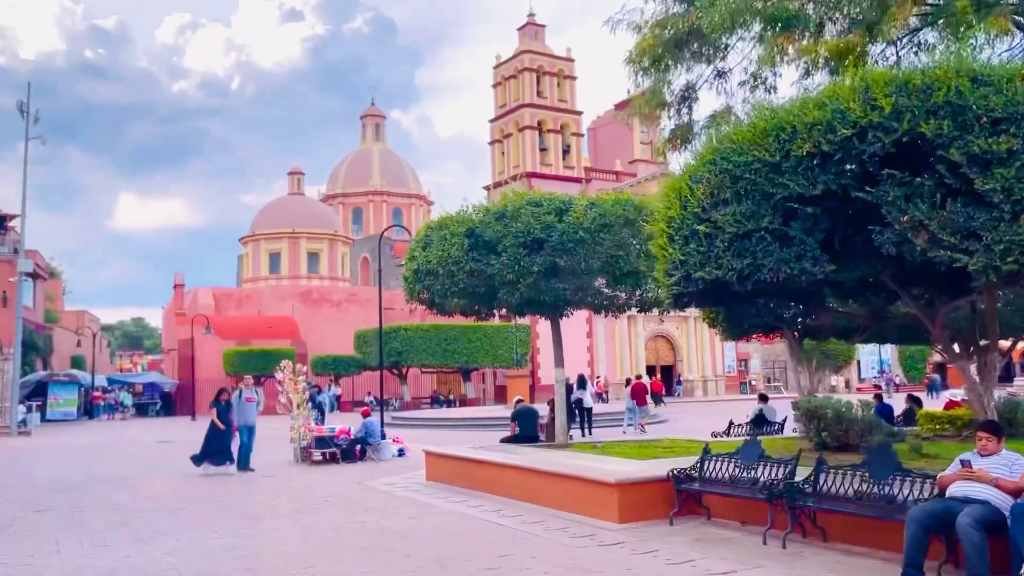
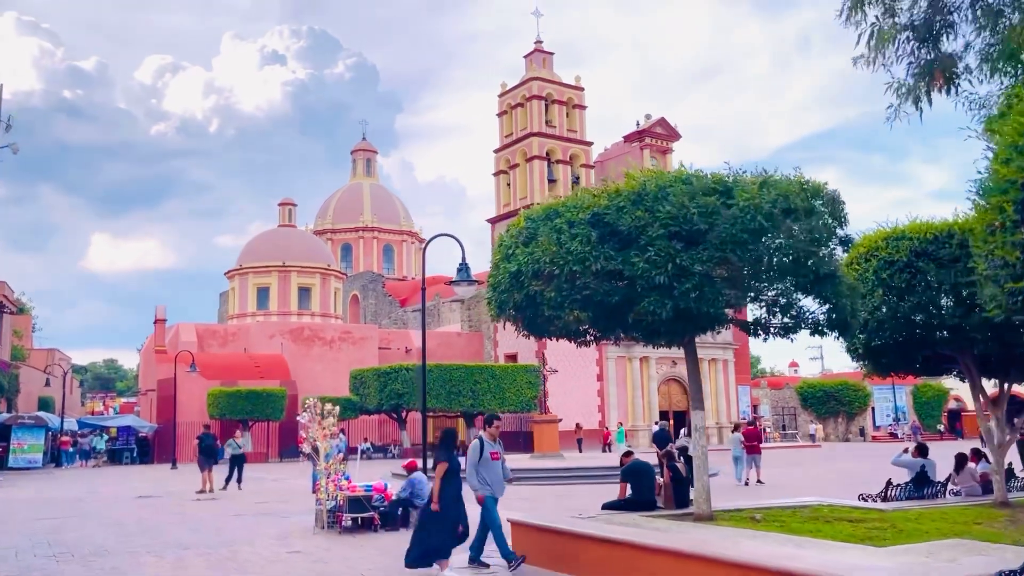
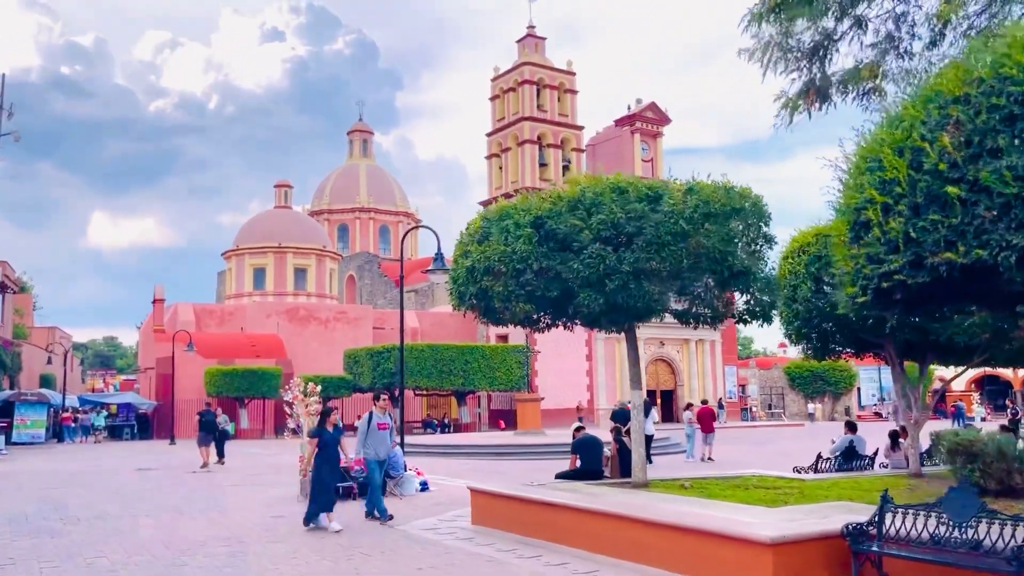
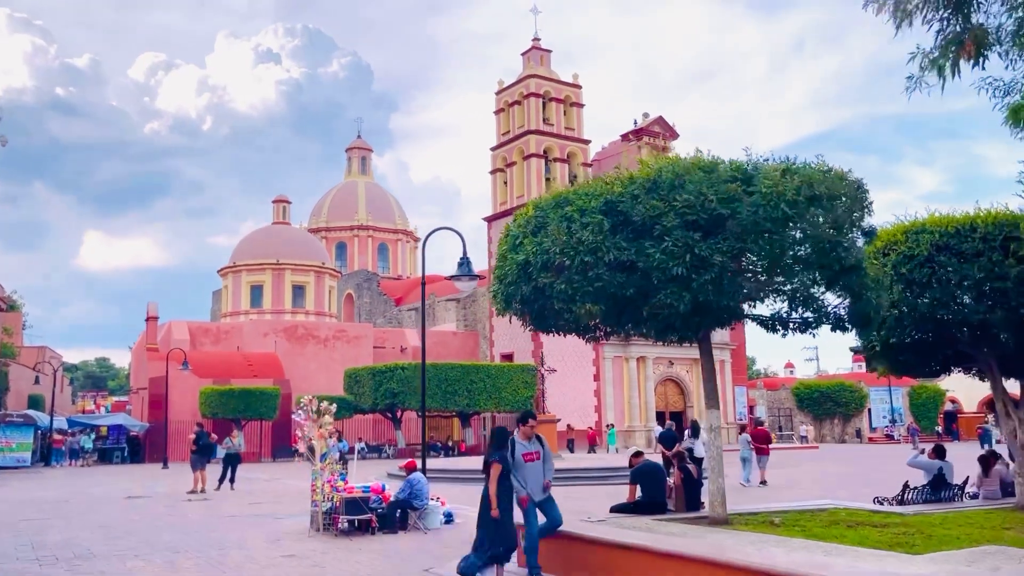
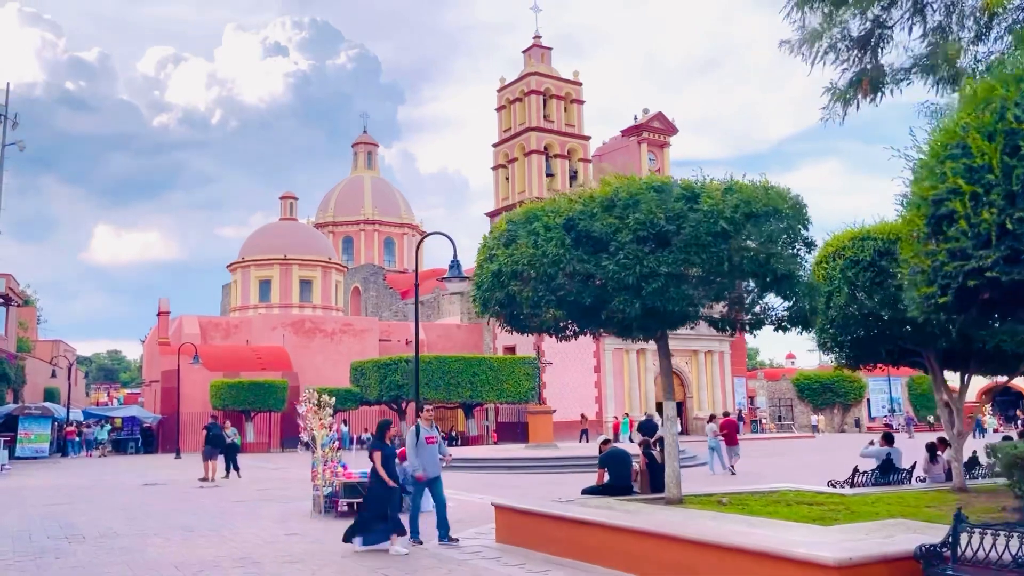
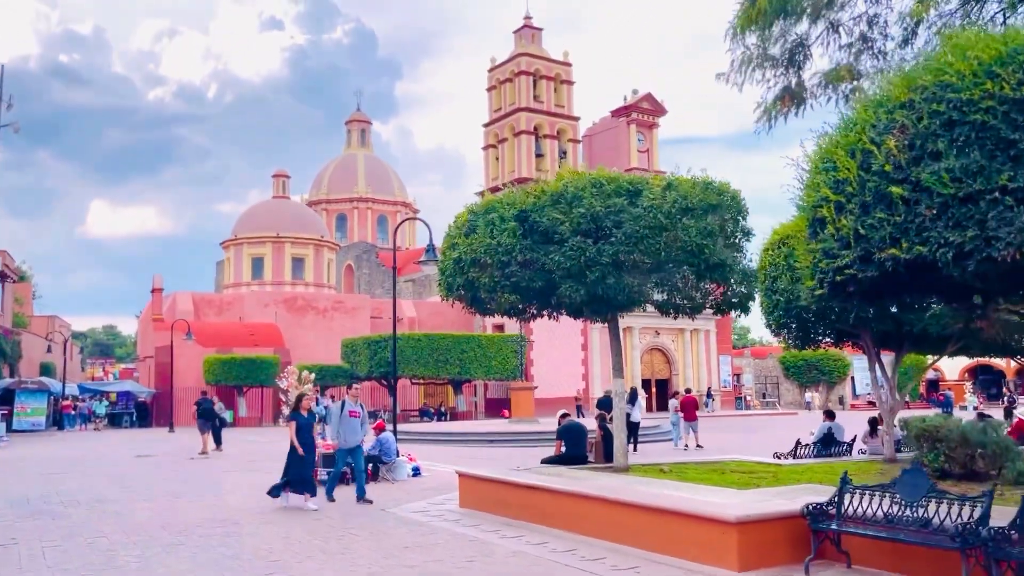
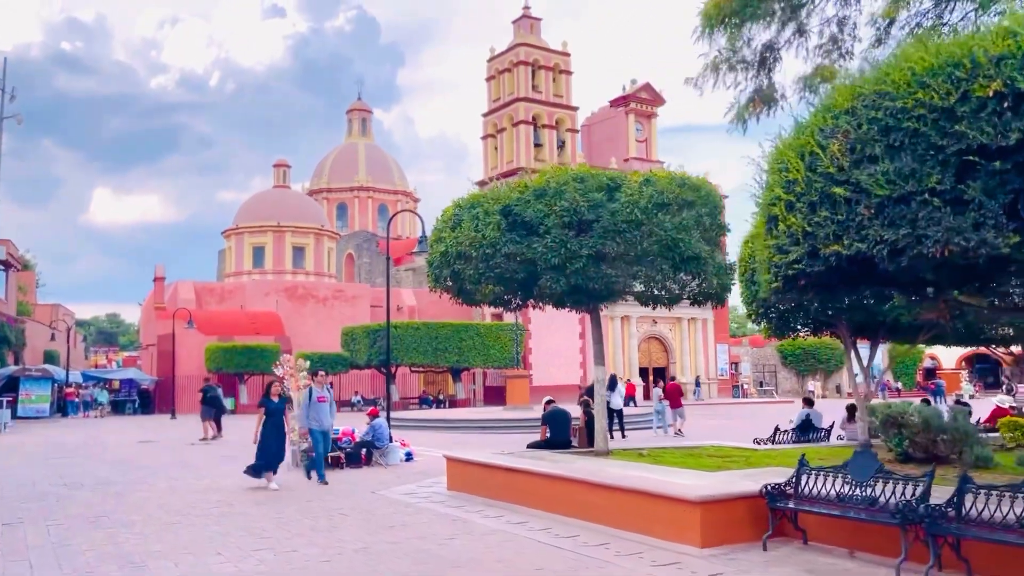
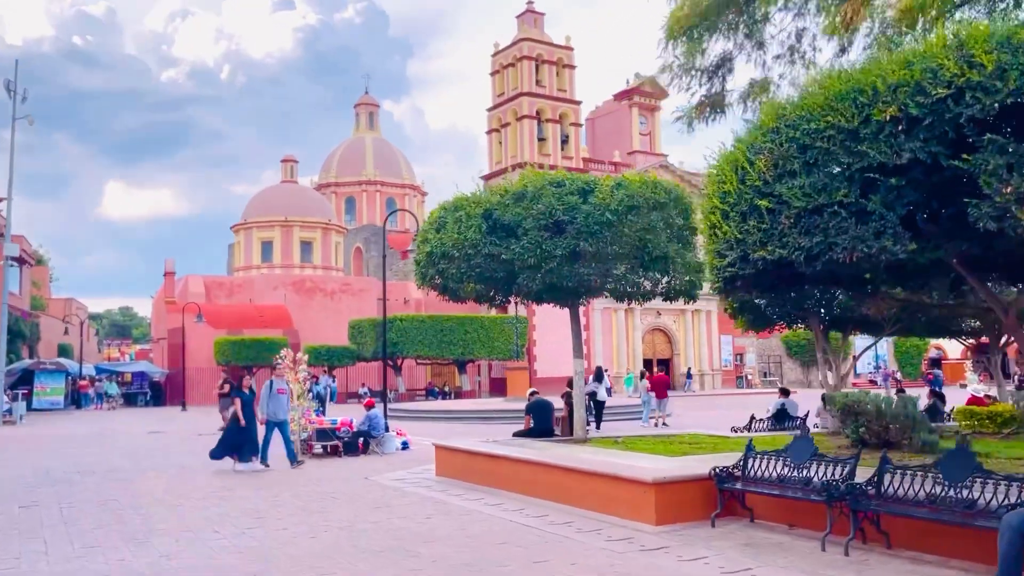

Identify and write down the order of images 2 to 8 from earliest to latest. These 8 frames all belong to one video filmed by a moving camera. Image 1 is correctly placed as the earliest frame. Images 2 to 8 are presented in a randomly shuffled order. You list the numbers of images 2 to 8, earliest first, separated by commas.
8, 7, 6, 3, 5, 2, 4
